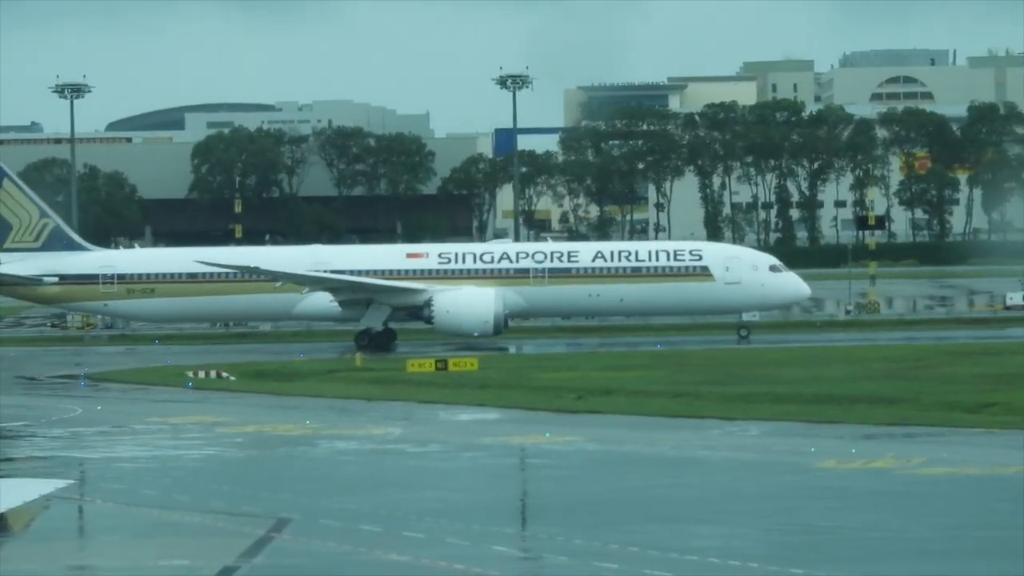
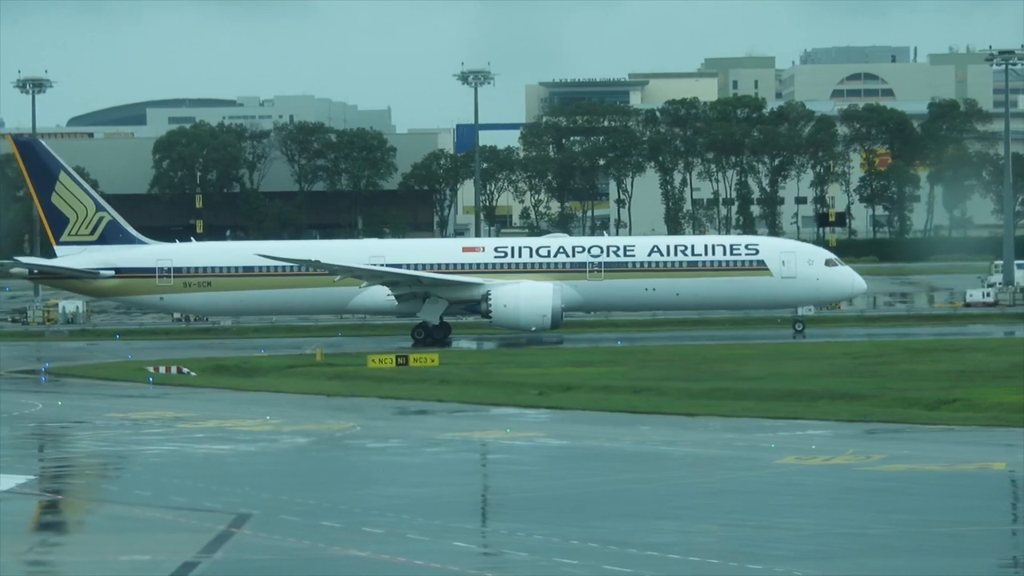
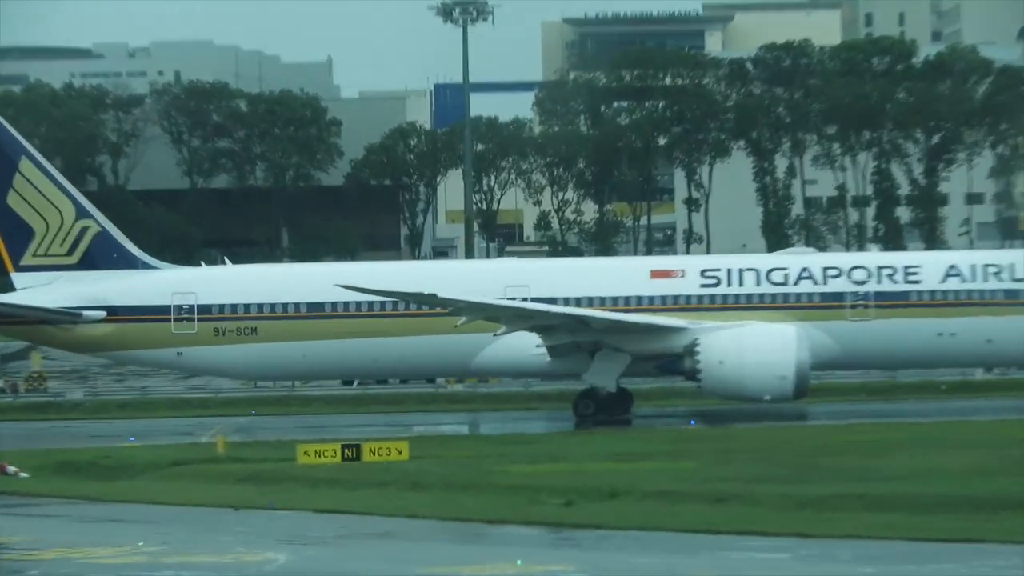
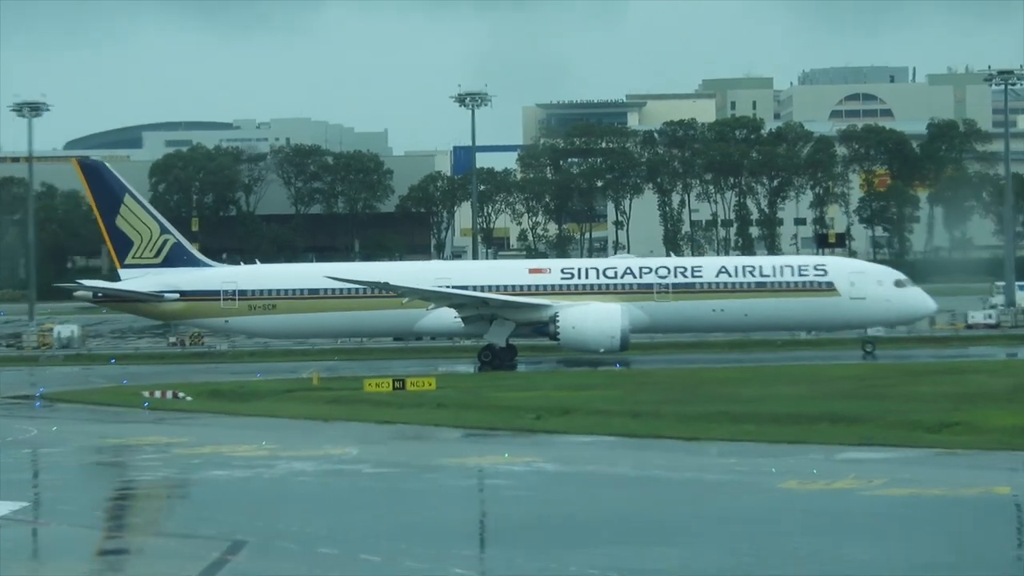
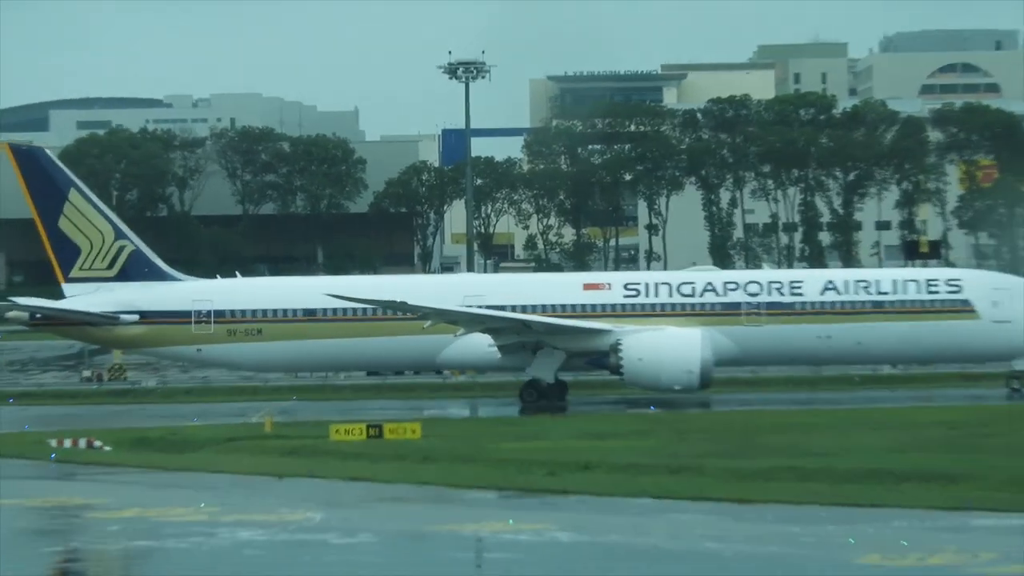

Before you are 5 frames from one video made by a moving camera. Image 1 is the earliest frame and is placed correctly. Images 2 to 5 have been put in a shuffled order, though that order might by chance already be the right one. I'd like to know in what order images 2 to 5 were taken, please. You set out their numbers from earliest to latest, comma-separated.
2, 4, 5, 3
